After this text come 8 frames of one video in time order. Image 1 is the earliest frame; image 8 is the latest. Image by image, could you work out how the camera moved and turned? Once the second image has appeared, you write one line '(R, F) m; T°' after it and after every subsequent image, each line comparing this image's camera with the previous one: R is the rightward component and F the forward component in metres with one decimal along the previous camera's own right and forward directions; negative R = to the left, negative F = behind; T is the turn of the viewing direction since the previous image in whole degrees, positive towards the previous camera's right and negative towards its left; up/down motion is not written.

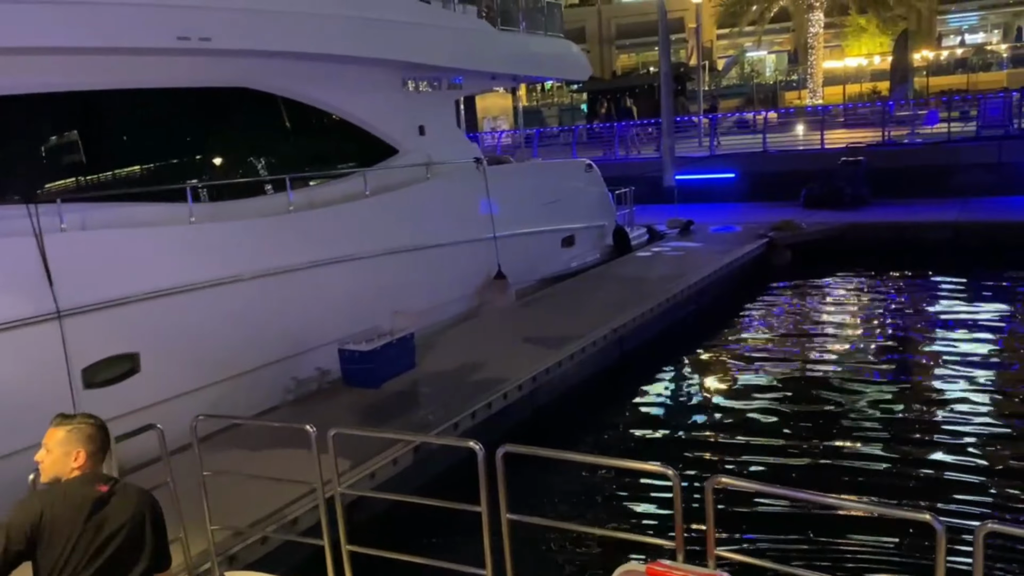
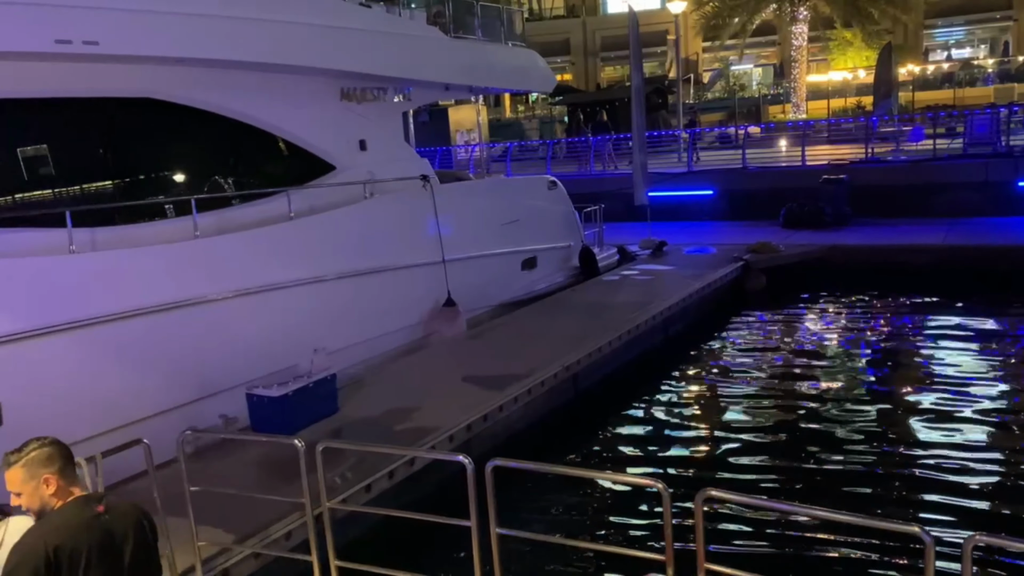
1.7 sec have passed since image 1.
(+0.4, +0.8) m; +1°
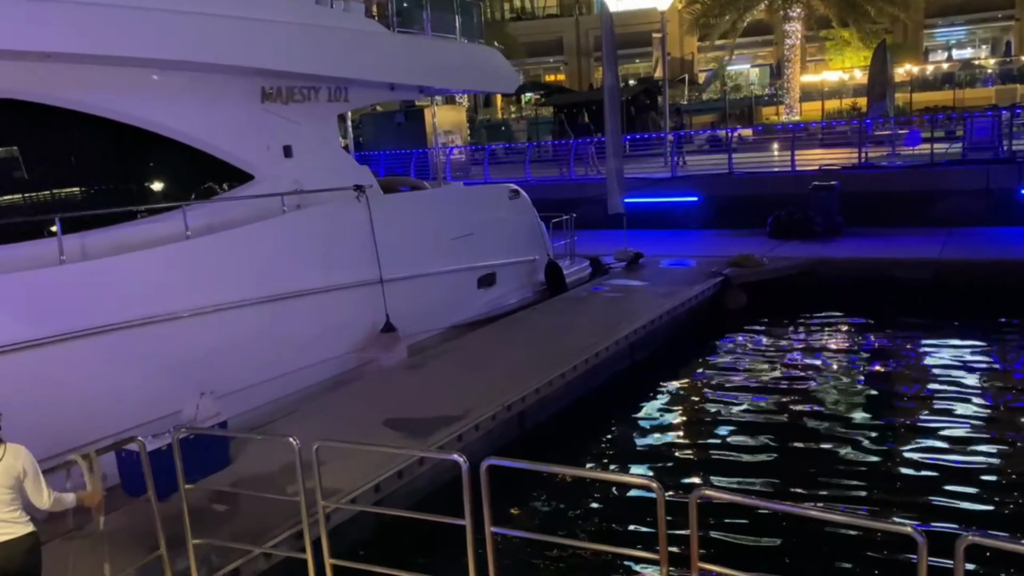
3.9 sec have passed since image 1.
(+0.5, +0.9) m; 0°
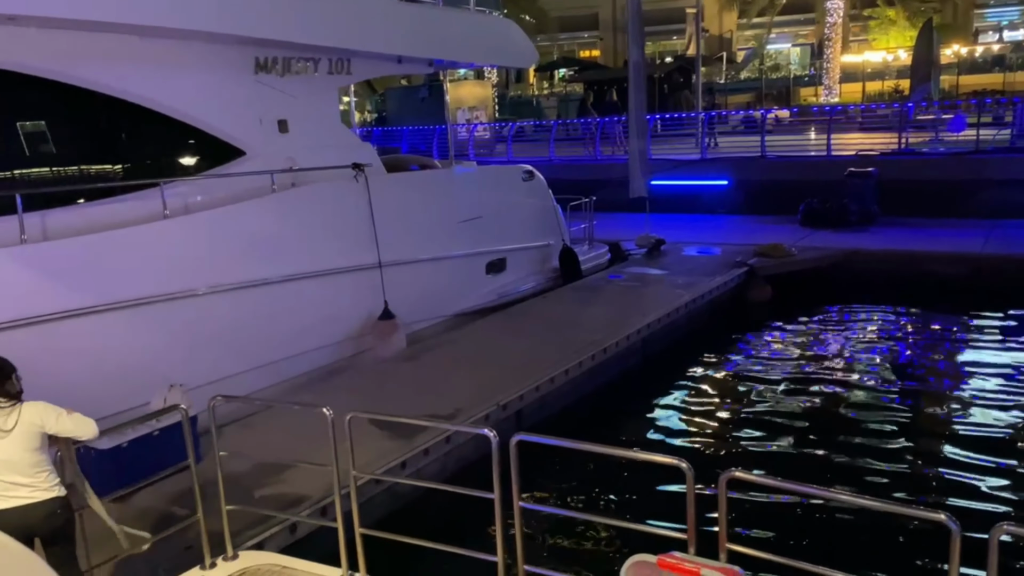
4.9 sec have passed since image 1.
(+0.2, +0.5) m; -2°
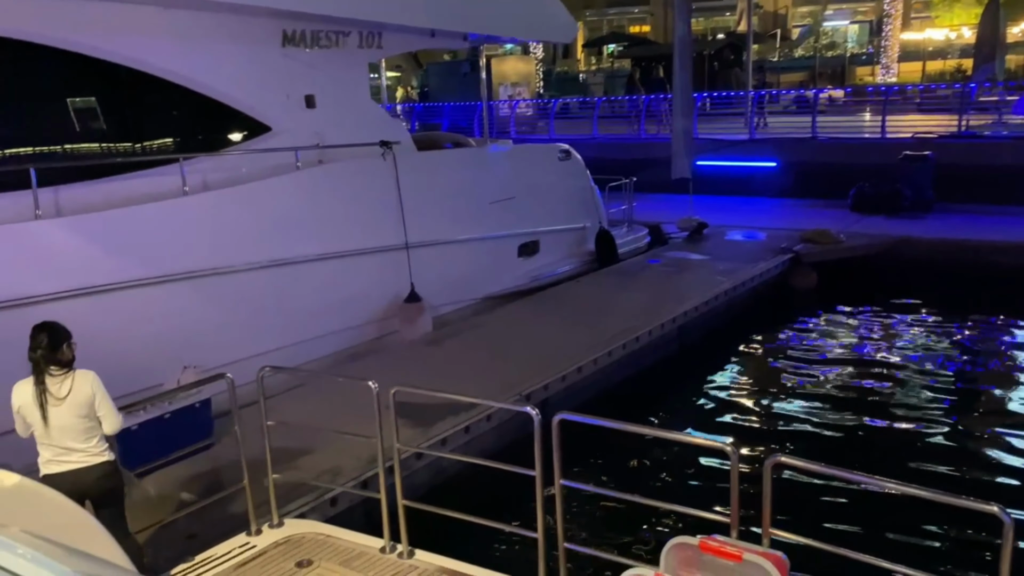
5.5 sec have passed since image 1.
(+0.1, +0.3) m; -3°
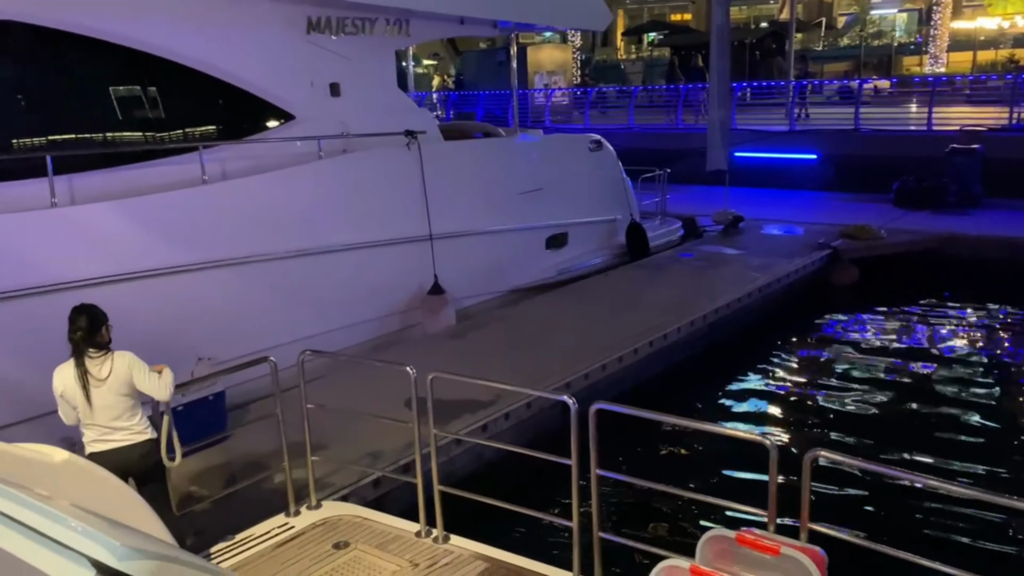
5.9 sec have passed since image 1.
(+0.1, +0.2) m; -3°
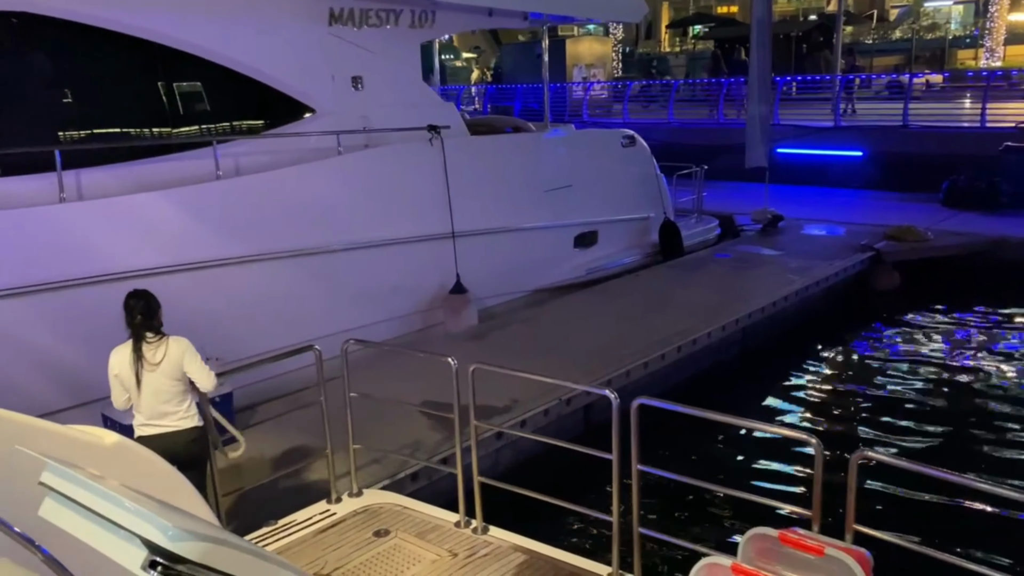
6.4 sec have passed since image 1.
(+0.2, +0.2) m; -3°
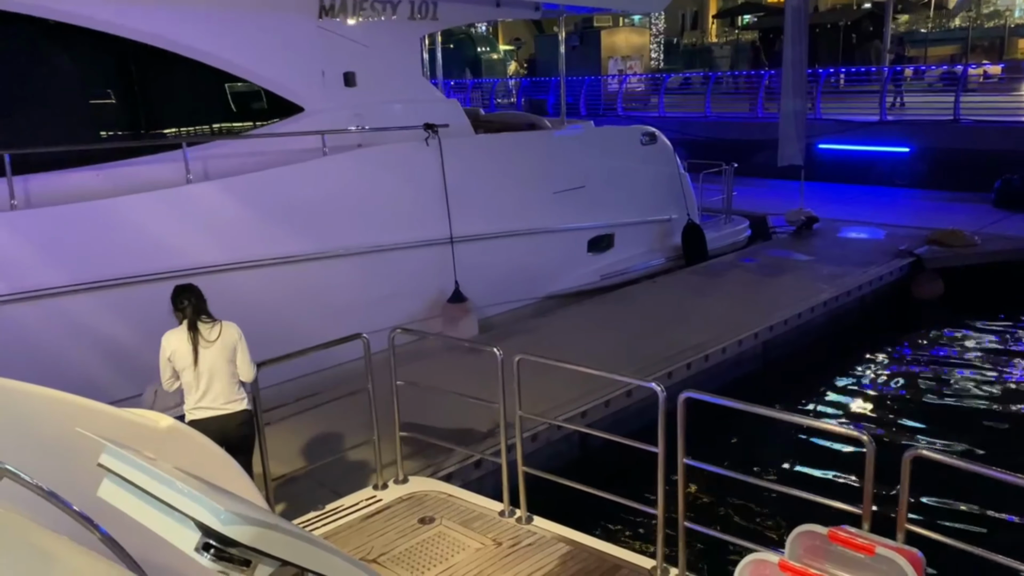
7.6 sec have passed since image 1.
(+0.4, +0.4) m; -3°
